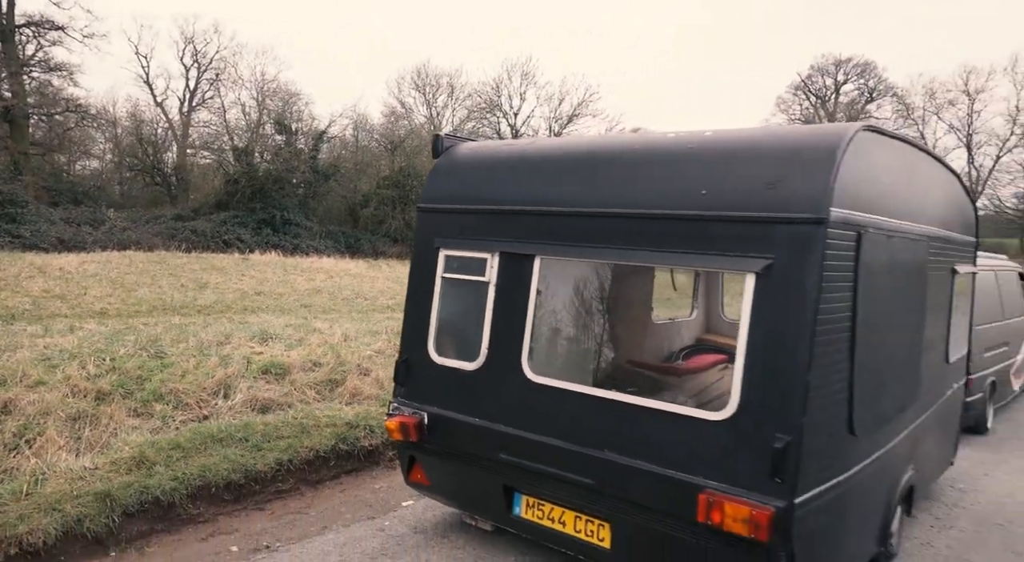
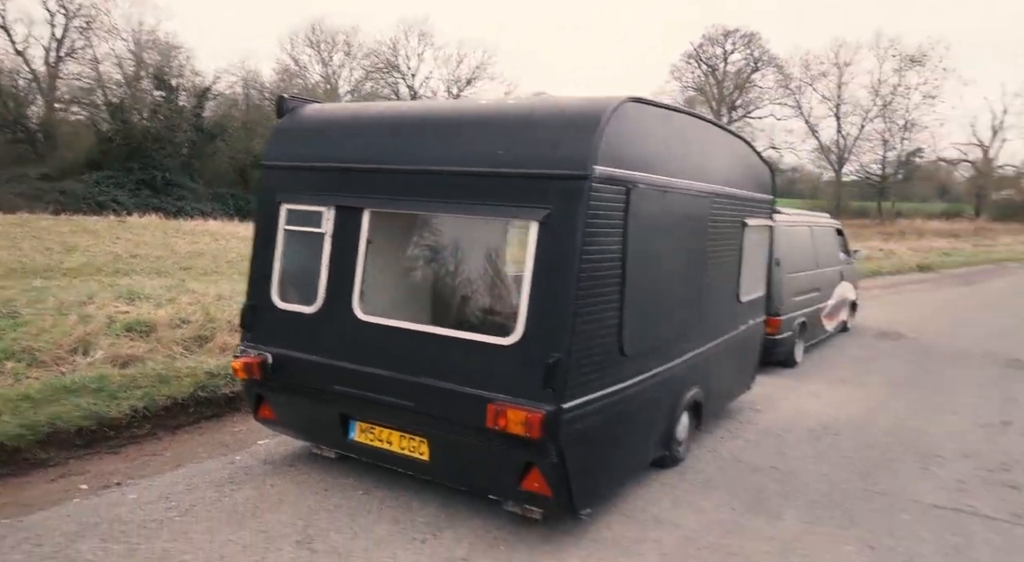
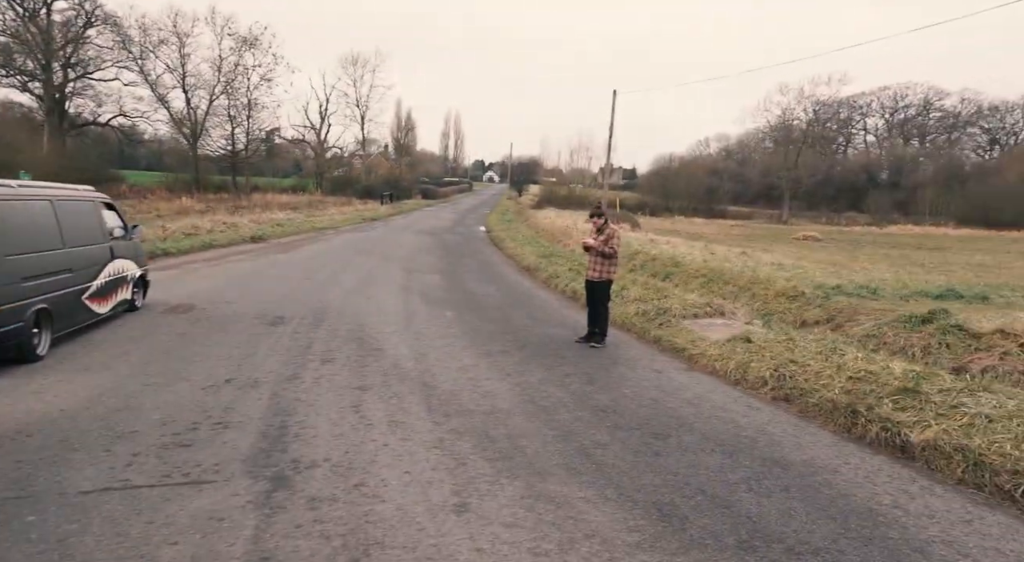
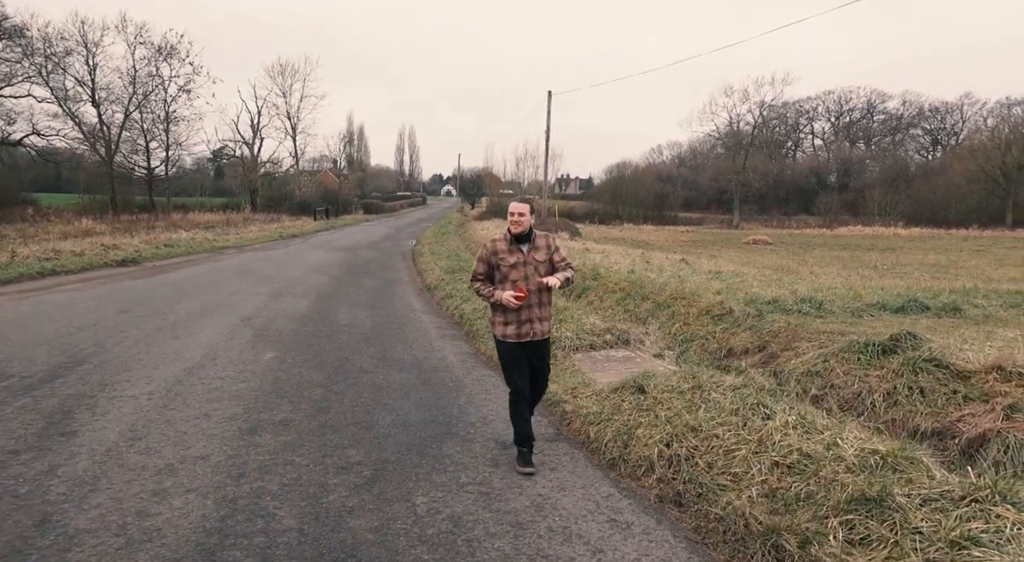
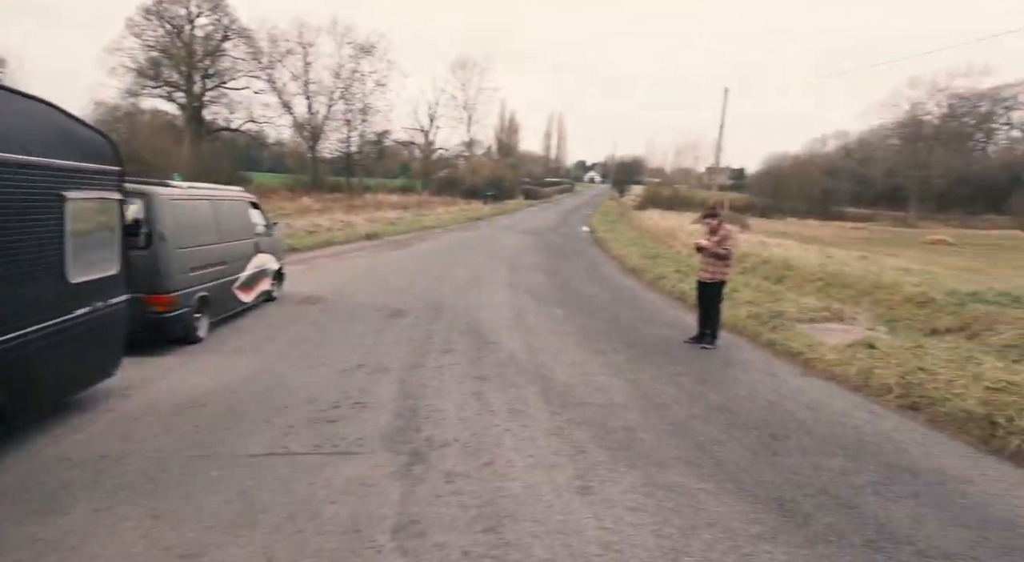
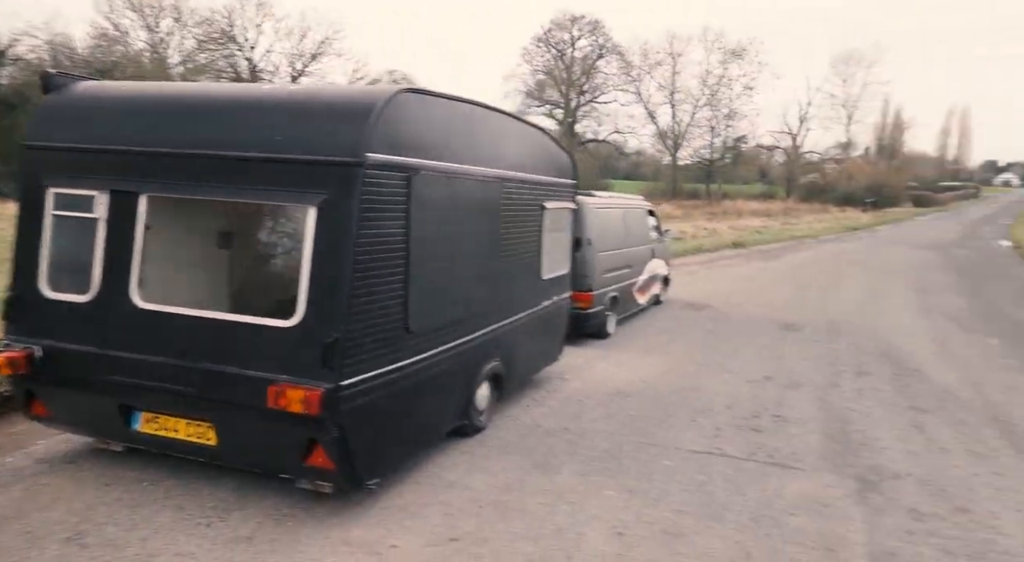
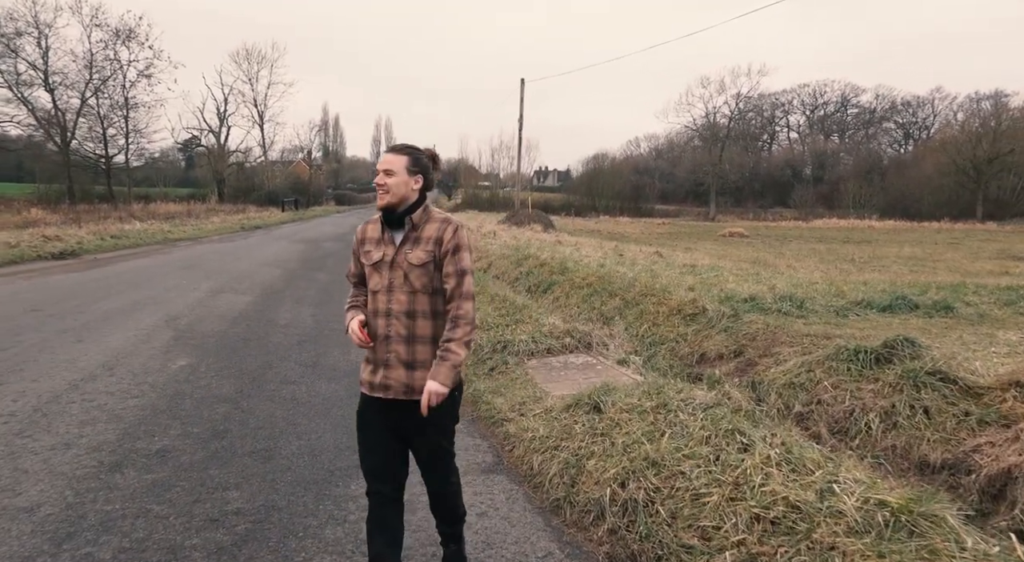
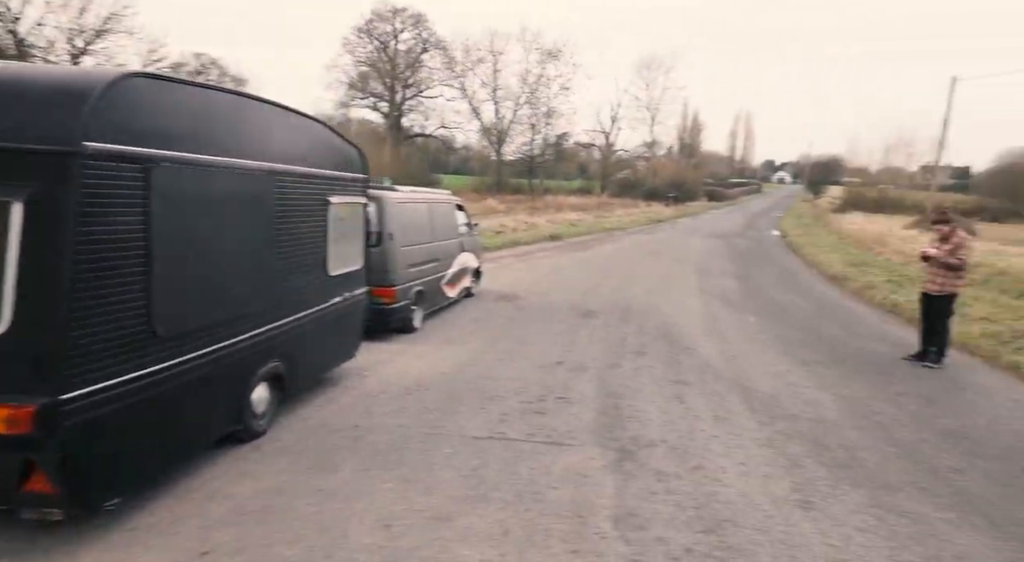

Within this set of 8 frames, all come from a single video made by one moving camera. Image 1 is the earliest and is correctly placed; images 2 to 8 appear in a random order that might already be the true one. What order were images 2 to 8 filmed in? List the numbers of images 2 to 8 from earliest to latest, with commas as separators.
2, 6, 8, 5, 3, 4, 7
